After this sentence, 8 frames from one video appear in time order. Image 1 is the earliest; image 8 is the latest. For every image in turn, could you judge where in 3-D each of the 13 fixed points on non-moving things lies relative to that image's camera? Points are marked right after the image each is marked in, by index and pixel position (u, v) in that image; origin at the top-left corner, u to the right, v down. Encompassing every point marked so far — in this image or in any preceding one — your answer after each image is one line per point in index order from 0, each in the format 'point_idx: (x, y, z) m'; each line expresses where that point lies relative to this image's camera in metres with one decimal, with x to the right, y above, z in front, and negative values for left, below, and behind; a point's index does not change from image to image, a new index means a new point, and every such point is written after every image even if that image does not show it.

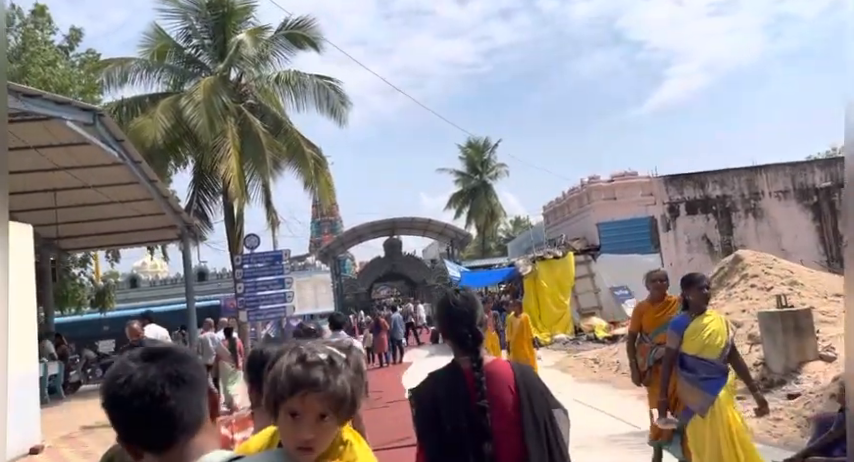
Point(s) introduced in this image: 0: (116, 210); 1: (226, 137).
0: (-6.7, +0.5, +16.8) m
1: (-4.4, +2.1, +17.2) m
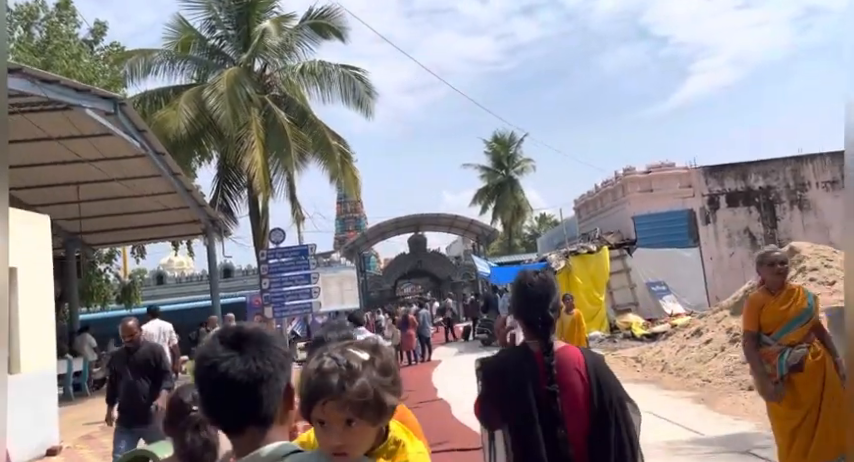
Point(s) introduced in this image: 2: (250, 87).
0: (-6.0, +0.6, +16.4) m
1: (-3.8, +2.2, +16.8) m
2: (-3.9, +3.2, +17.2) m
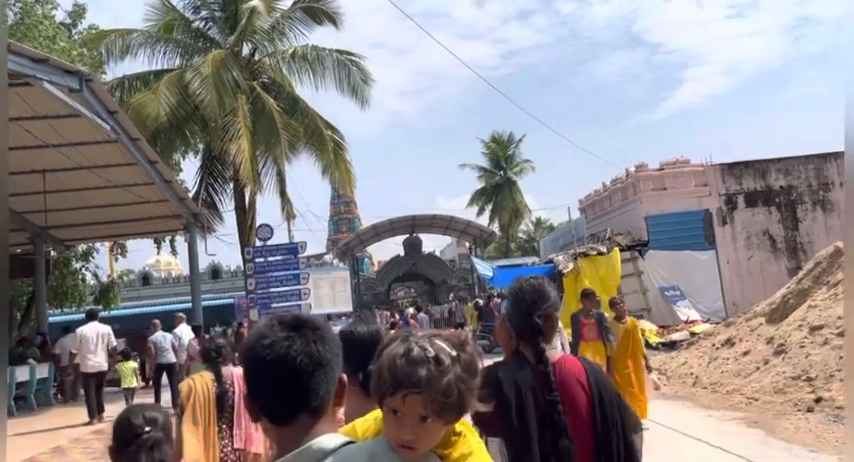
0: (-6.1, +0.7, +15.2) m
1: (-3.8, +2.3, +15.6) m
2: (-3.9, +3.3, +16.0) m
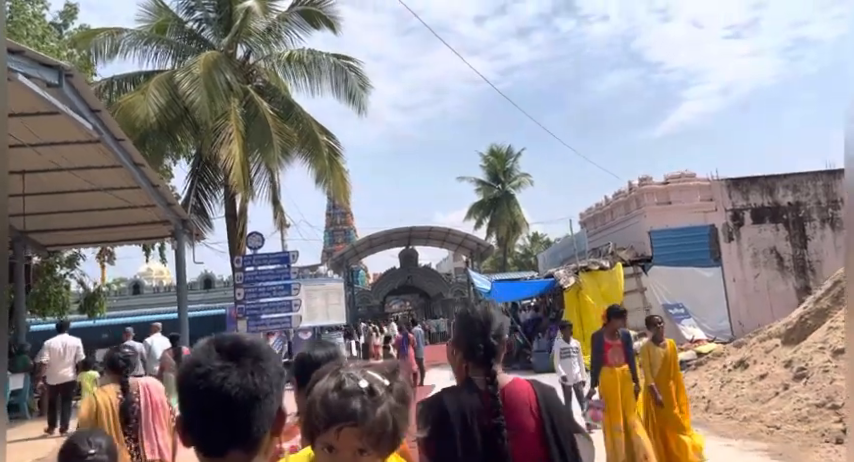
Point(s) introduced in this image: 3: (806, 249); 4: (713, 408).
0: (-6.1, +0.6, +14.6) m
1: (-3.8, +2.1, +15.0) m
2: (-3.9, +3.1, +15.5) m
3: (+9.2, -0.5, +19.1) m
4: (+3.3, -2.0, +9.0) m
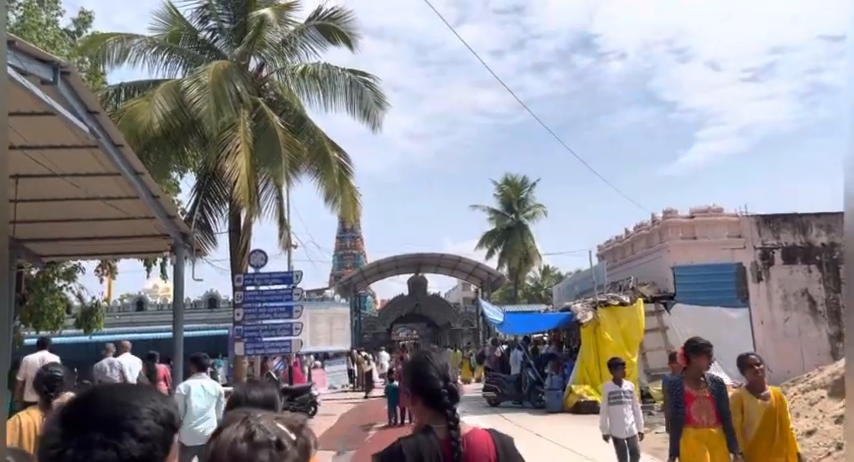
0: (-5.9, +0.4, +13.9) m
1: (-3.5, +1.8, +14.4) m
2: (-3.5, +2.8, +14.9) m
3: (+9.5, -1.5, +18.2) m
4: (+3.3, -2.4, +8.1) m
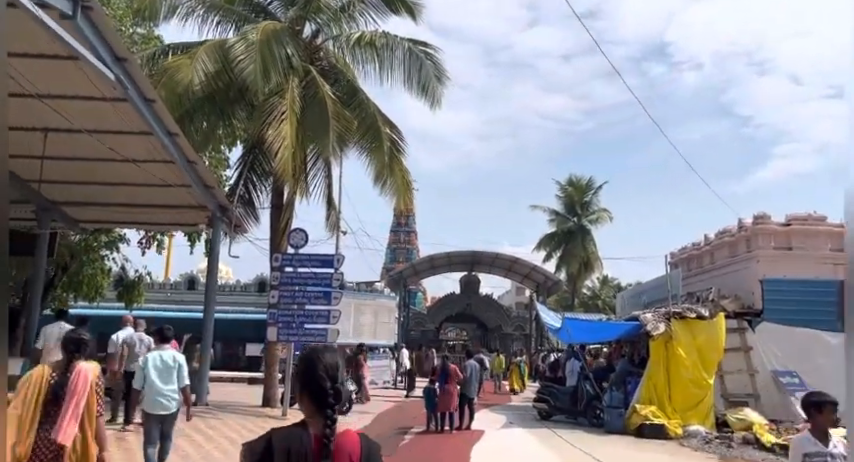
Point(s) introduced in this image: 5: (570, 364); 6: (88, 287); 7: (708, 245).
0: (-4.9, +1.0, +12.9) m
1: (-2.4, +2.2, +13.2) m
2: (-2.4, +3.2, +13.7) m
3: (+10.5, -1.9, +16.0) m
4: (+3.6, -2.4, +6.5) m
5: (+2.9, -2.7, +15.8) m
6: (-8.5, -1.4, +19.8) m
7: (+6.7, -0.4, +19.0) m
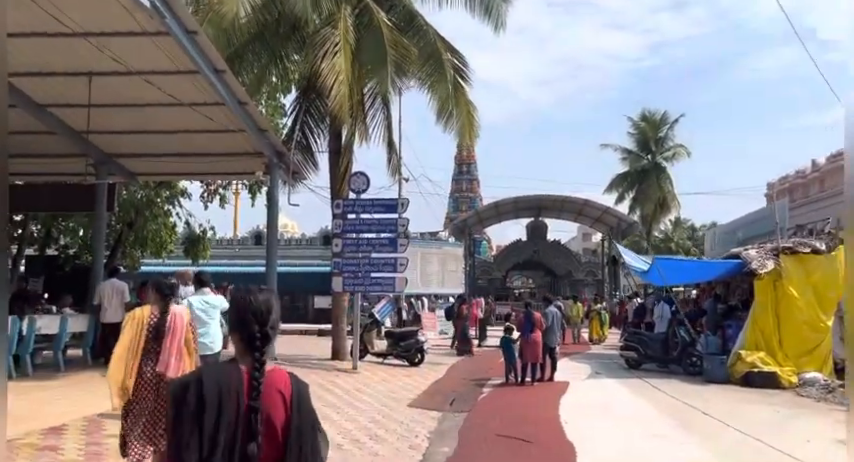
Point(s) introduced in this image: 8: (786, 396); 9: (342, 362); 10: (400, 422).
0: (-3.8, +1.8, +12.1) m
1: (-1.4, +3.1, +12.1) m
2: (-1.3, +4.1, +12.5) m
3: (+11.9, -0.4, +14.1) m
4: (+4.3, -1.8, +5.2) m
5: (+4.3, -1.4, +14.6) m
6: (-6.8, -0.3, +19.3) m
7: (+8.3, +1.2, +17.3) m
8: (+4.8, -2.2, +10.4) m
9: (-1.6, -2.4, +14.4) m
10: (-0.3, -2.1, +8.5) m
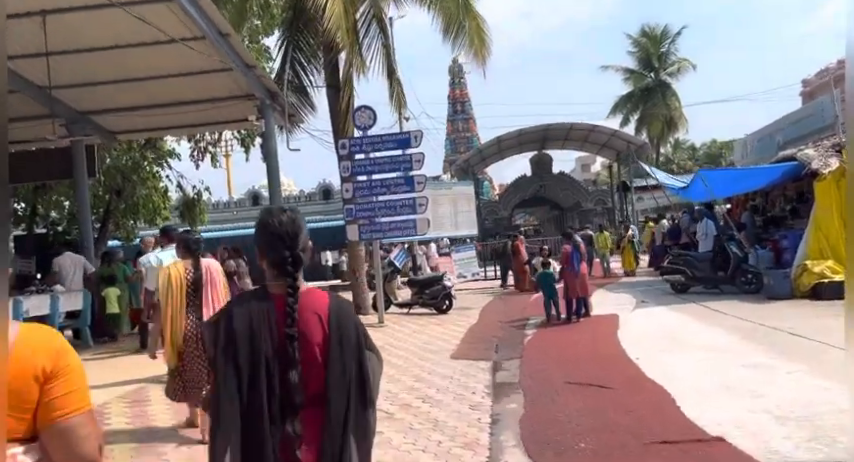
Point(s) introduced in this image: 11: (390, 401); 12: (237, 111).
0: (-3.7, +2.3, +10.7) m
1: (-1.4, +3.9, +10.6) m
2: (-1.4, +4.9, +11.0) m
3: (+12.2, +1.8, +12.9) m
4: (+4.8, -0.8, +4.1) m
5: (+4.7, +0.1, +13.4) m
6: (-6.5, +0.4, +18.1) m
7: (+8.3, +3.3, +16.0) m
8: (+5.2, -0.9, +9.3) m
9: (-1.1, -1.5, +13.3) m
10: (+0.2, -1.4, +7.4) m
11: (-0.3, -1.4, +6.4) m
12: (-3.1, +1.9, +12.8) m
